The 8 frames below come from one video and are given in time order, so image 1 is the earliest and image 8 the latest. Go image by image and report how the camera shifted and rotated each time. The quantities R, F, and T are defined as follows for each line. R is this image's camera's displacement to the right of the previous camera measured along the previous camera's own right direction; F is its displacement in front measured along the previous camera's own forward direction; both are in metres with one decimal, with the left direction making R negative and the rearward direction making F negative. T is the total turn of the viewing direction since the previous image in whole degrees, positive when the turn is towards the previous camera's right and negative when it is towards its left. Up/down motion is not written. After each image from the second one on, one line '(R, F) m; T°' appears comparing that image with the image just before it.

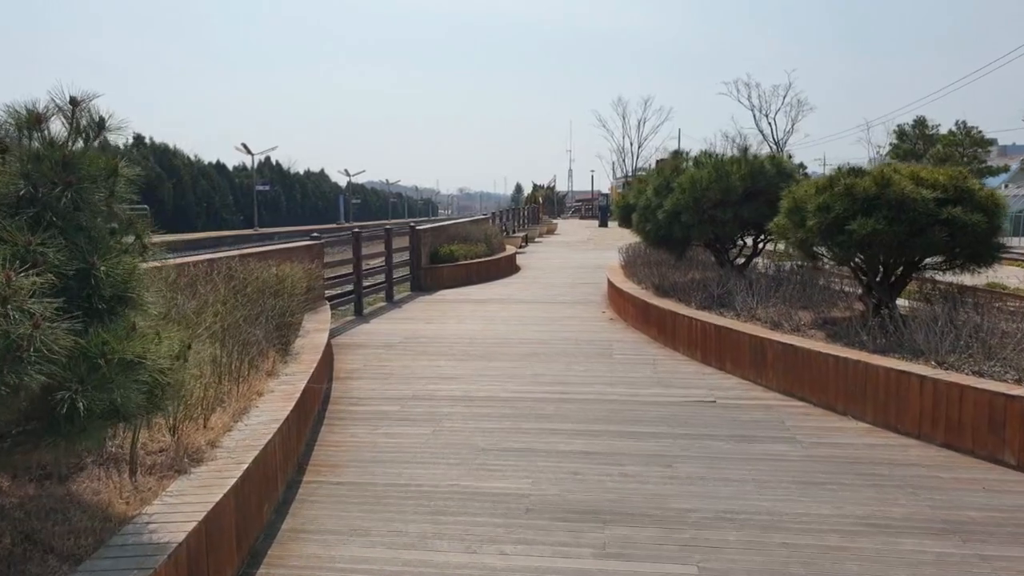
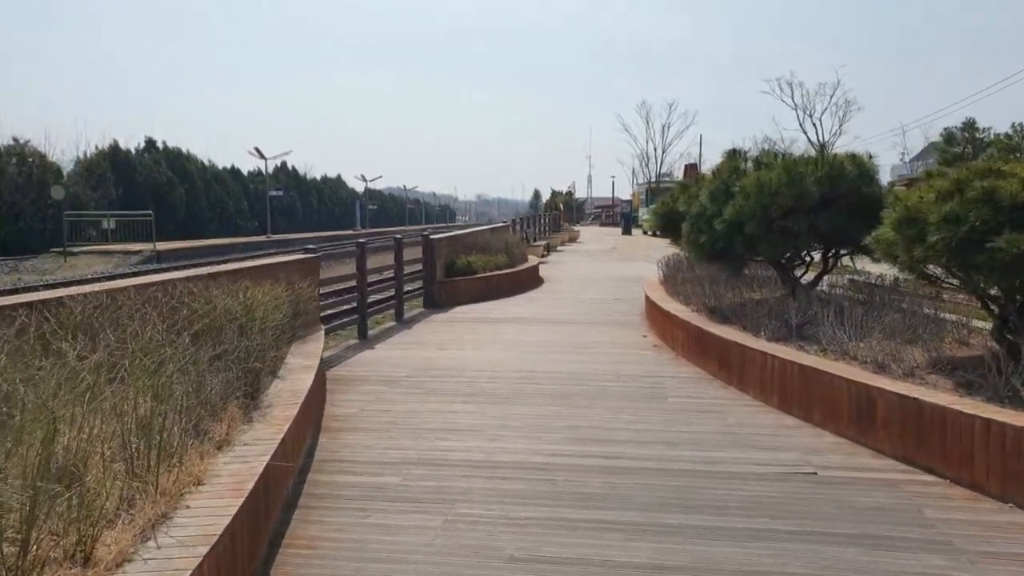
(-0.1, +1.5) m; -1°
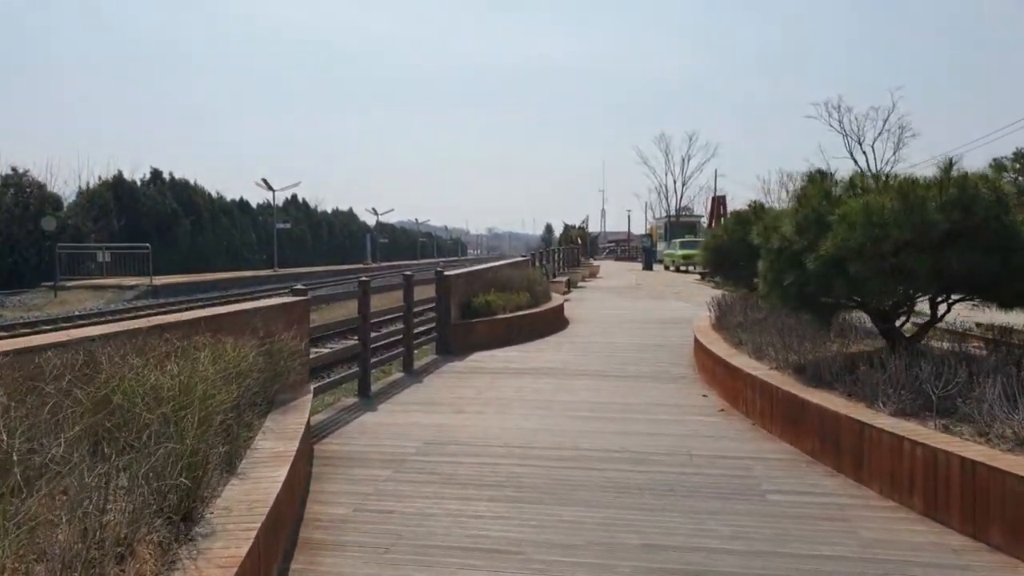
(-0.2, +1.7) m; -1°
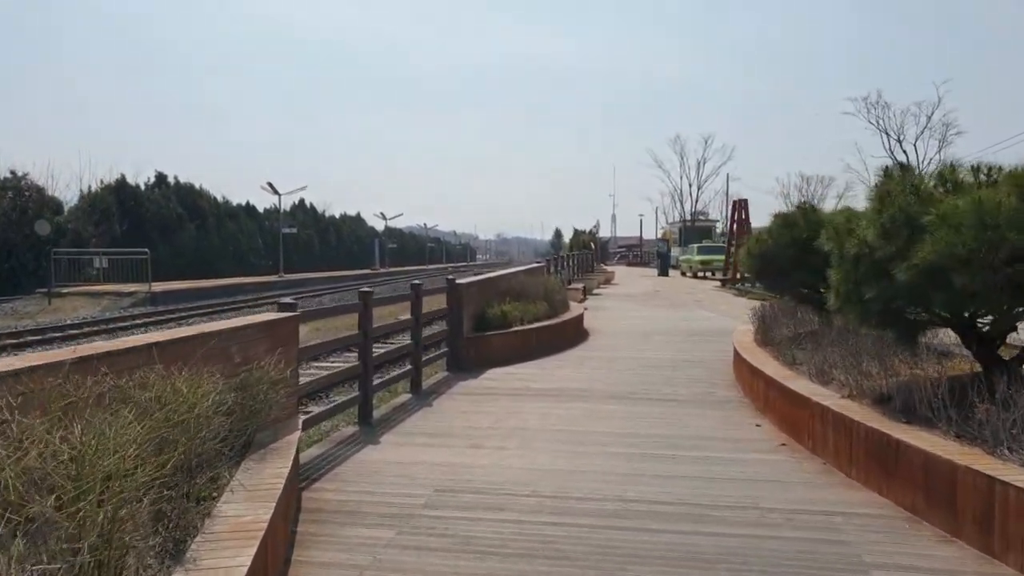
(-0.1, +1.1) m; -1°
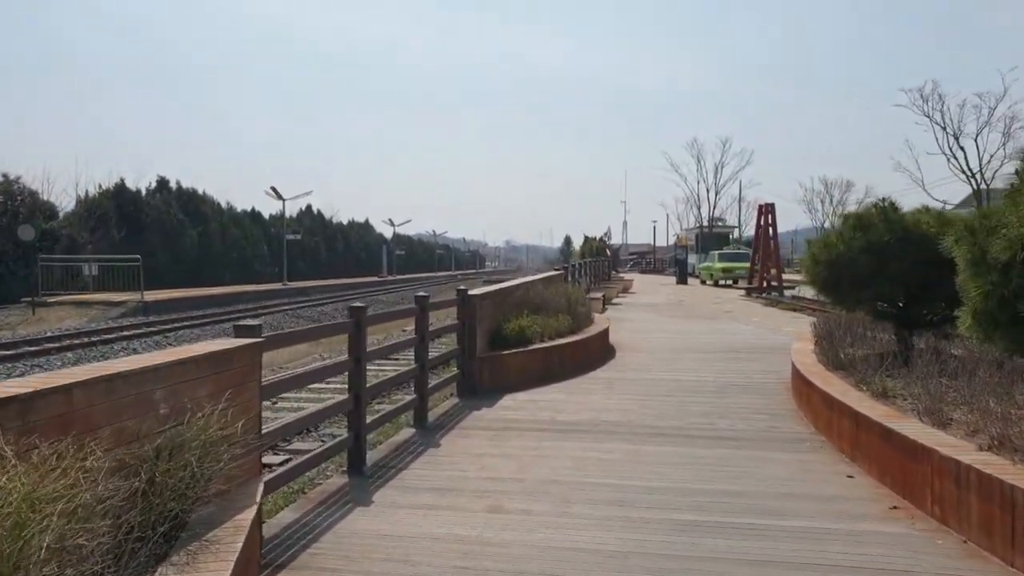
(-0.1, +1.5) m; -1°
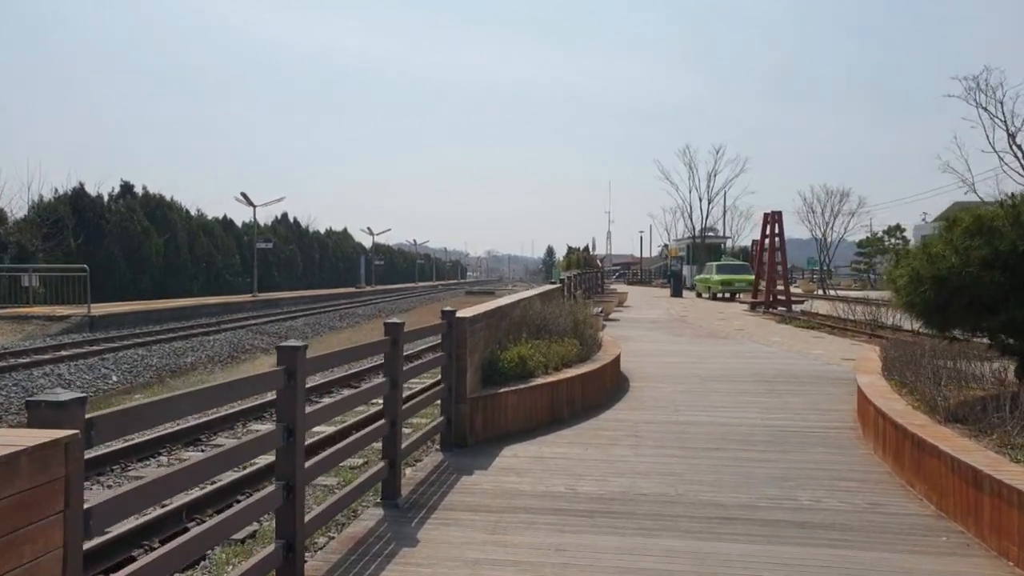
(-0.2, +2.1) m; +1°
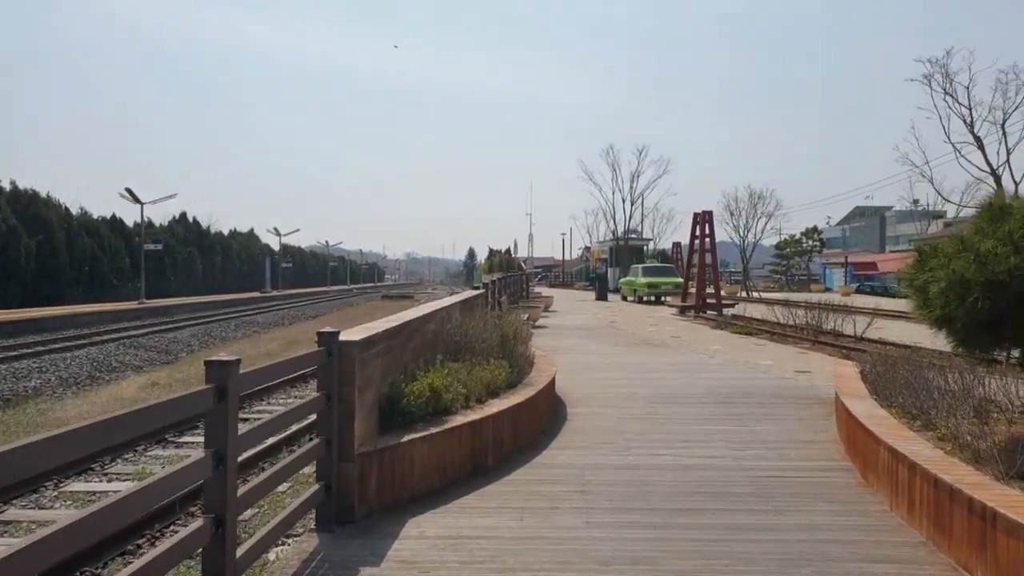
(+0.1, +1.9) m; +6°
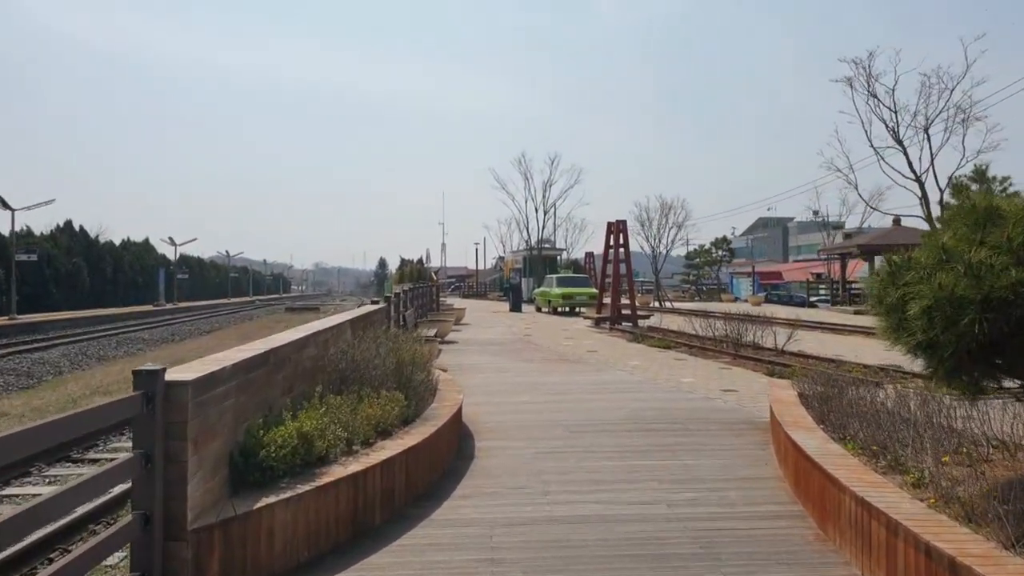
(+0.1, +1.1) m; +6°
